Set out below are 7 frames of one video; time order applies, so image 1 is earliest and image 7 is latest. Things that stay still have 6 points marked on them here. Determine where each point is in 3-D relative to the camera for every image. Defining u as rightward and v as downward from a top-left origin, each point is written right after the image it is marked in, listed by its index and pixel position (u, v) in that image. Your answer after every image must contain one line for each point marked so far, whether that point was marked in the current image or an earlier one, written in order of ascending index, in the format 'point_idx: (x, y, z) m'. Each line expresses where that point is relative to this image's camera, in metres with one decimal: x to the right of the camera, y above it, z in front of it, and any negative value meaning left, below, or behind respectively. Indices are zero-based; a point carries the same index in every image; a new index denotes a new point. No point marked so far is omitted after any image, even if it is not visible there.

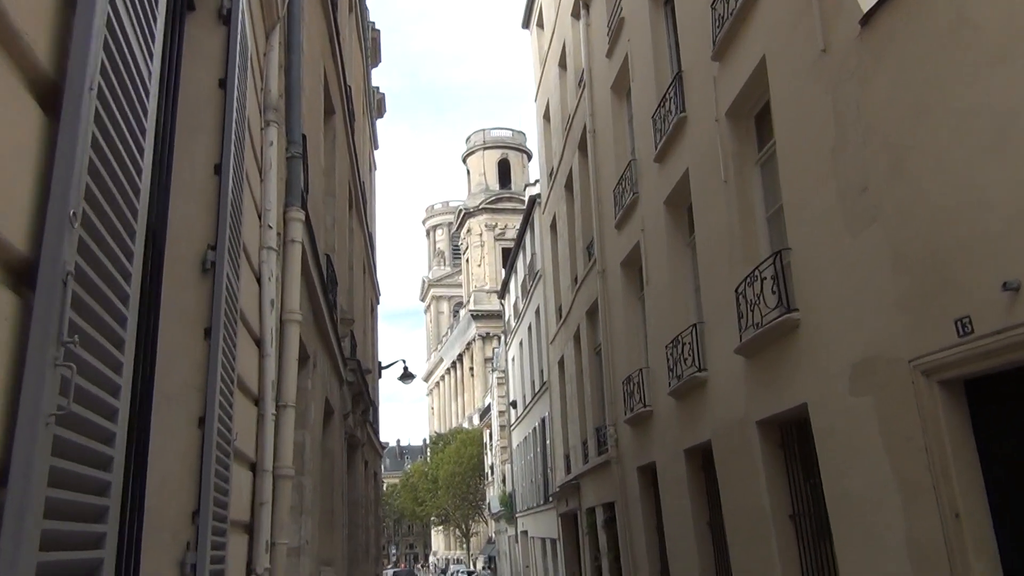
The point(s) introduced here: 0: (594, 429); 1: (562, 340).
0: (+1.5, -2.5, +15.9) m
1: (+1.1, -1.2, +19.8) m
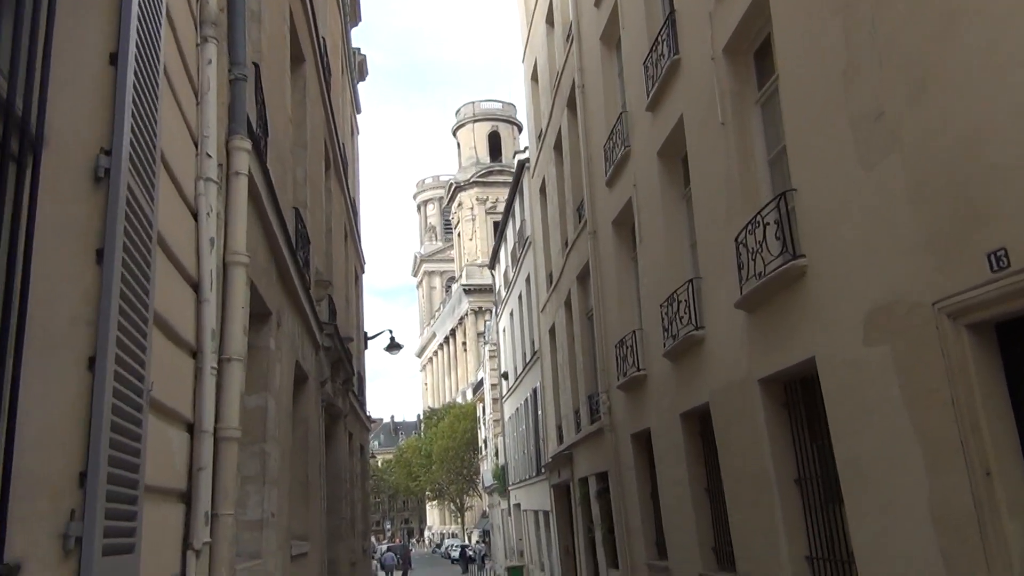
0: (+1.3, -1.9, +15.4) m
1: (+0.9, -0.4, +19.2) m
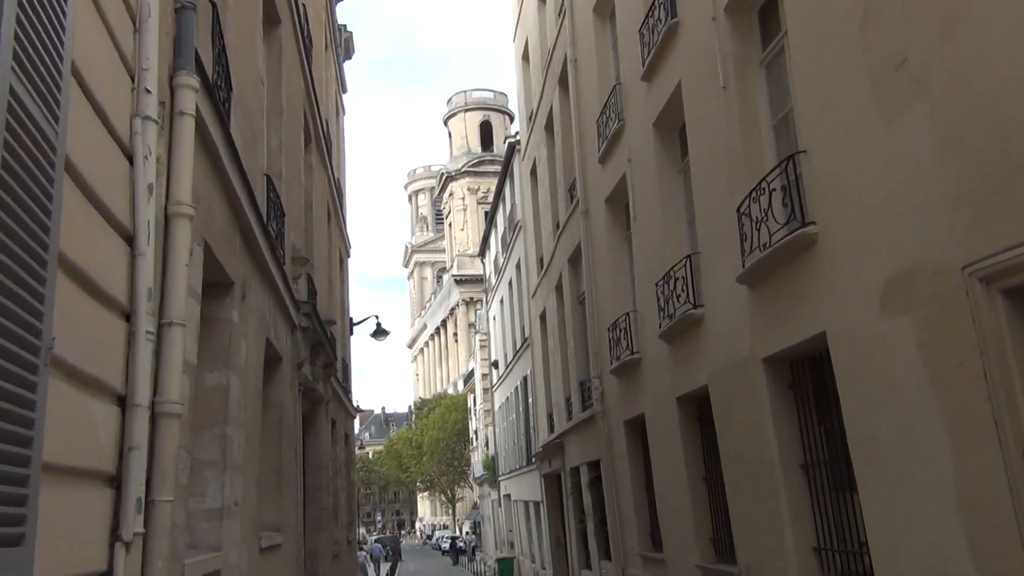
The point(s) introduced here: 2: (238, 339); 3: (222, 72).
0: (+1.1, -1.6, +14.9) m
1: (+0.7, -0.1, +18.7) m
2: (-1.8, -0.3, +6.0) m
3: (-1.8, +1.4, +5.7) m
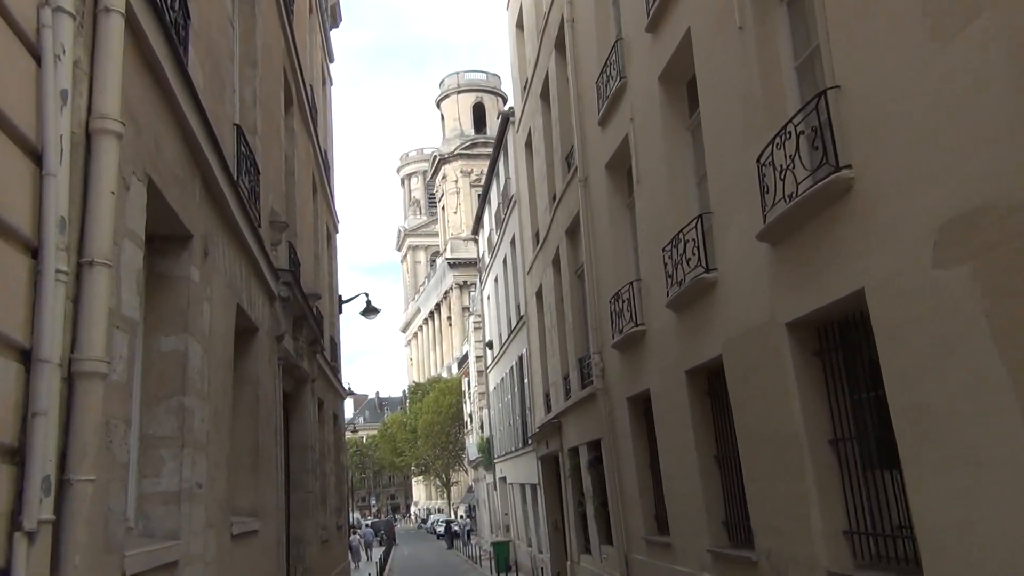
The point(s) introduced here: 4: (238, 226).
0: (+1.0, -1.1, +14.2) m
1: (+0.6, +0.4, +18.0) m
2: (-1.9, -0.1, +5.3) m
3: (-1.8, +1.6, +4.9) m
4: (-2.0, +0.5, +6.6) m
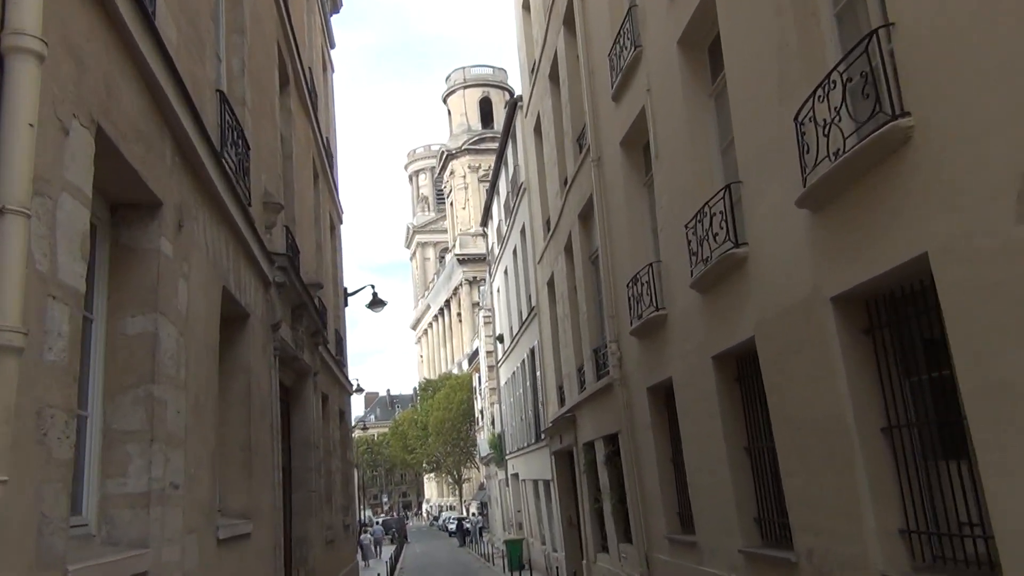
0: (+1.2, -0.9, +13.6) m
1: (+0.8, +0.6, +17.3) m
2: (-1.8, +0.1, +4.7) m
3: (-1.8, +1.7, +4.3) m
4: (-1.9, +0.6, +6.0) m
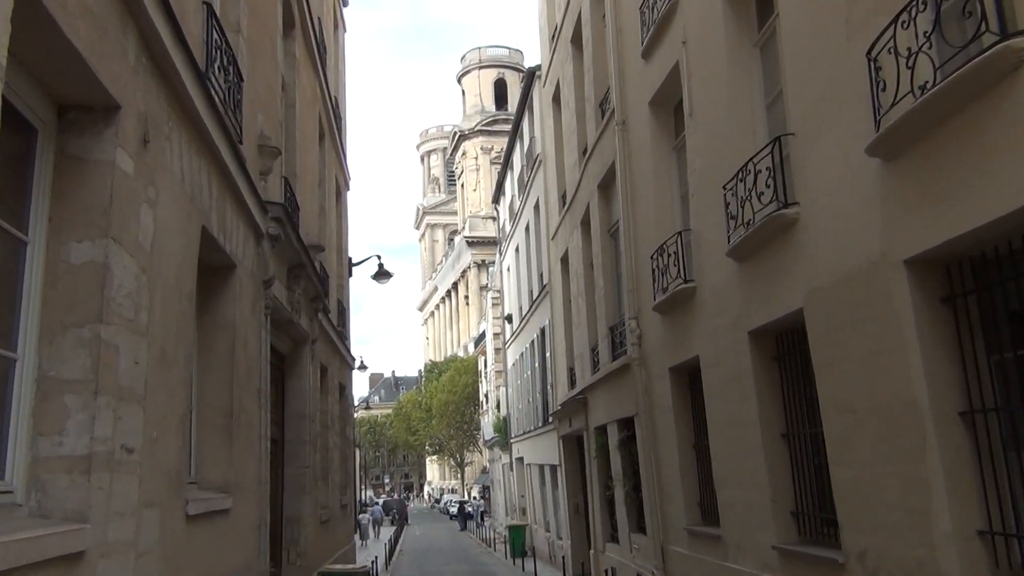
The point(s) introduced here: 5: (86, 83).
0: (+1.4, -0.6, +12.8) m
1: (+1.0, +1.1, +16.5) m
2: (-1.7, +0.4, +4.0) m
3: (-1.6, +2.1, +3.5) m
4: (-1.8, +0.9, +5.2) m
5: (-1.7, +0.8, +3.6) m
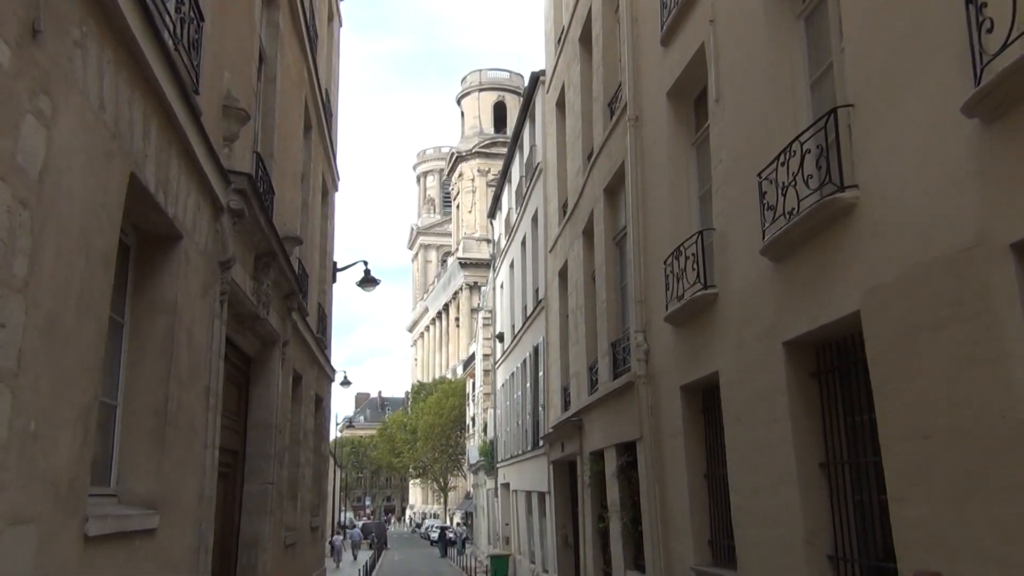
0: (+1.3, -0.7, +11.7) m
1: (+0.9, +0.8, +15.5) m
2: (-1.6, +0.6, +2.9) m
3: (-1.5, +2.3, +2.5) m
4: (-1.7, +1.1, +4.2) m
5: (-1.6, +1.0, +2.6) m
